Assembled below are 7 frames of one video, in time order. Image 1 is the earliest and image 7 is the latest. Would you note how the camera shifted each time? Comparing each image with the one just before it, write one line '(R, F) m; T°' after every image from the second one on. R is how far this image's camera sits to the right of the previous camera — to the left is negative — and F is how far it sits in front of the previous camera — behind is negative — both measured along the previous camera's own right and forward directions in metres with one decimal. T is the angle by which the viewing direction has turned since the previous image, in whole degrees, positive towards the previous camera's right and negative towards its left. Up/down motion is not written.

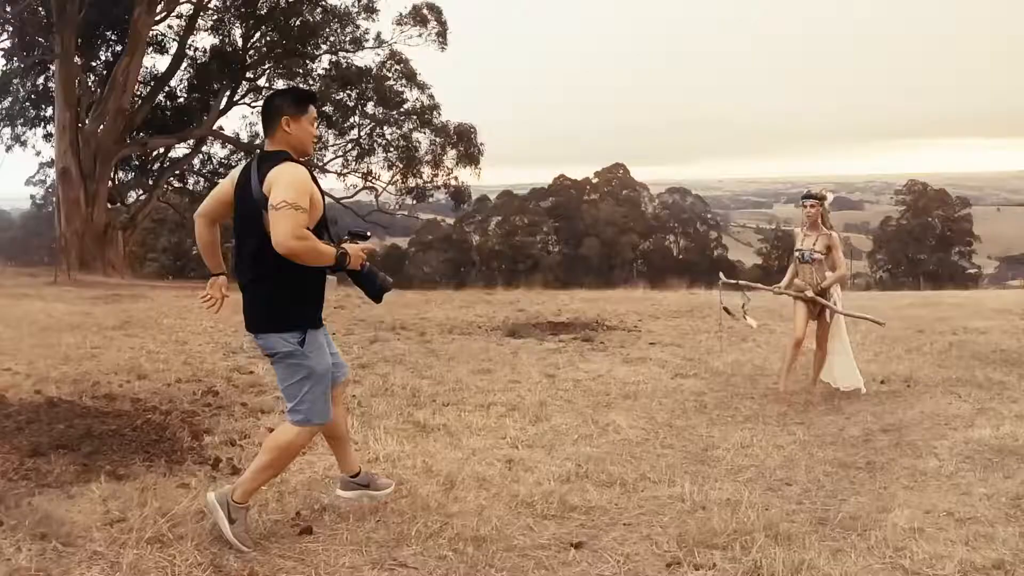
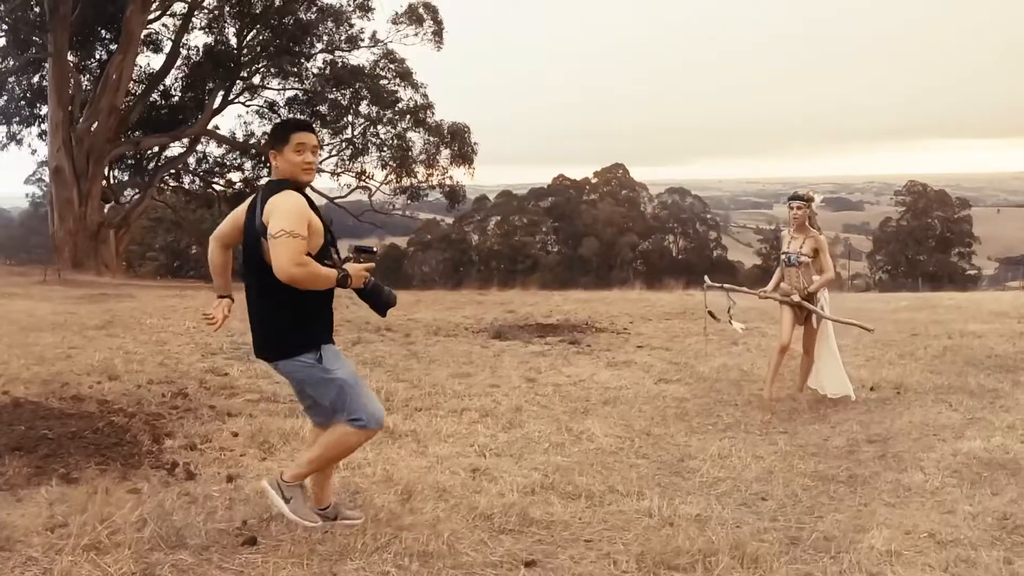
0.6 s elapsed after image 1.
(+0.2, +0.2) m; 0°
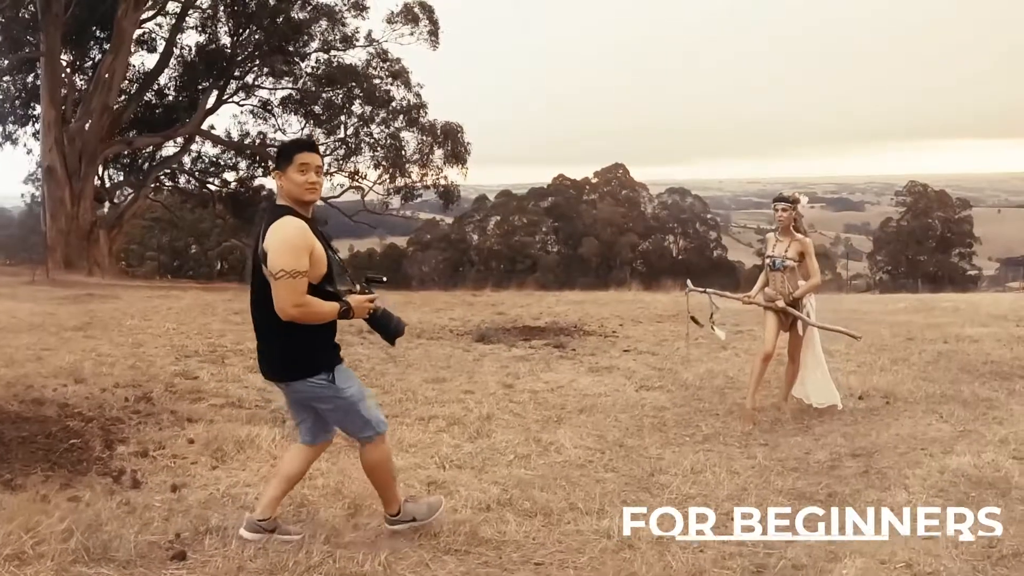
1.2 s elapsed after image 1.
(+0.2, +0.3) m; 0°
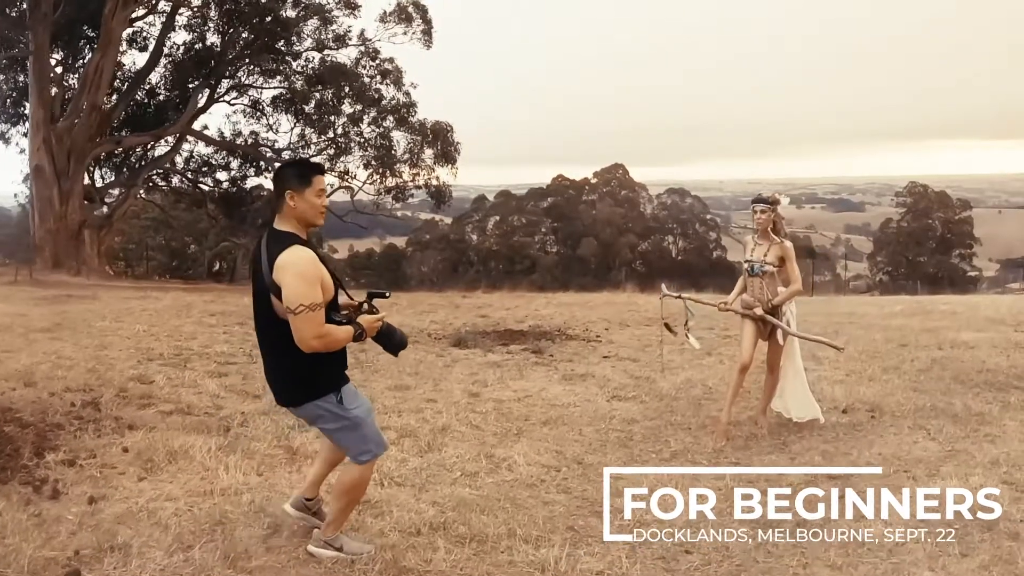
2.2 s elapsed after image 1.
(+0.3, +0.4) m; 0°
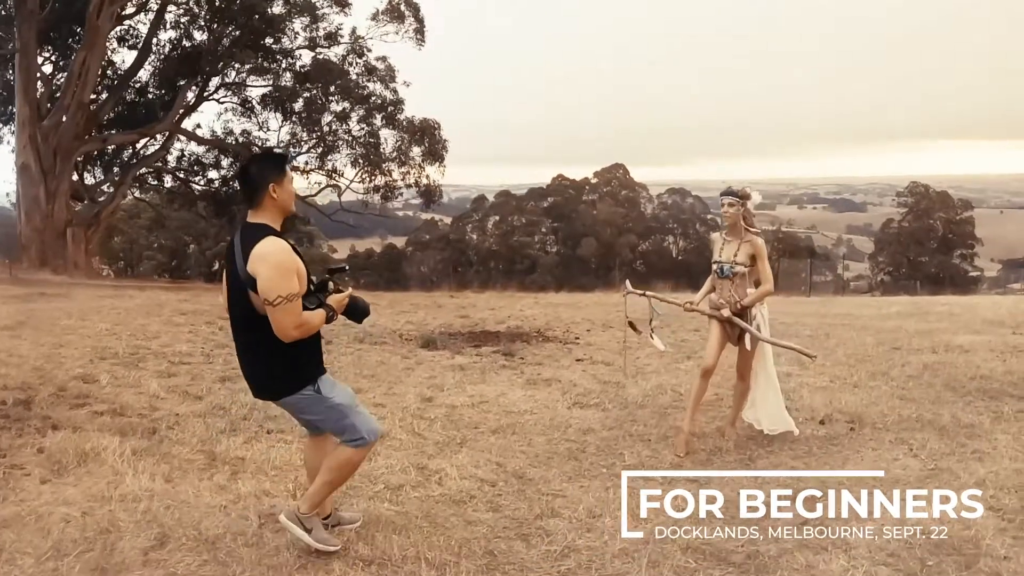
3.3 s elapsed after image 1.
(+0.3, +0.5) m; 0°
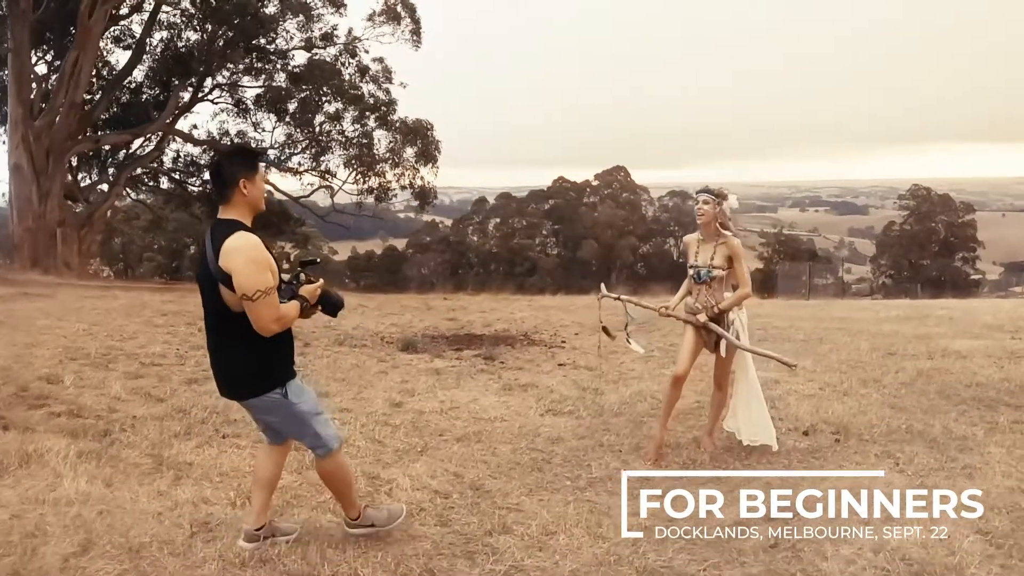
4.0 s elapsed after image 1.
(+0.2, +0.3) m; 0°
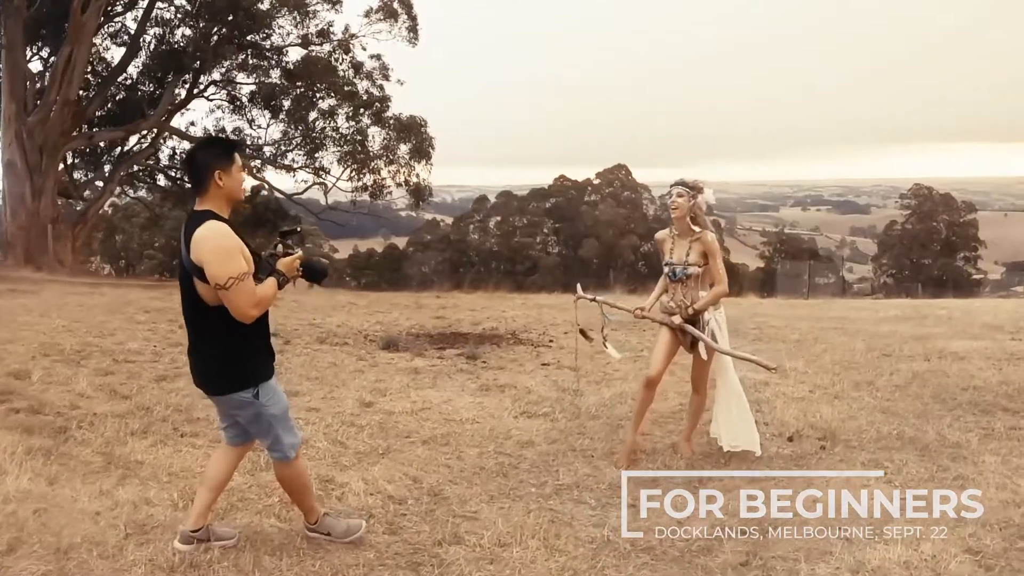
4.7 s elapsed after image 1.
(+0.2, +0.3) m; 0°
